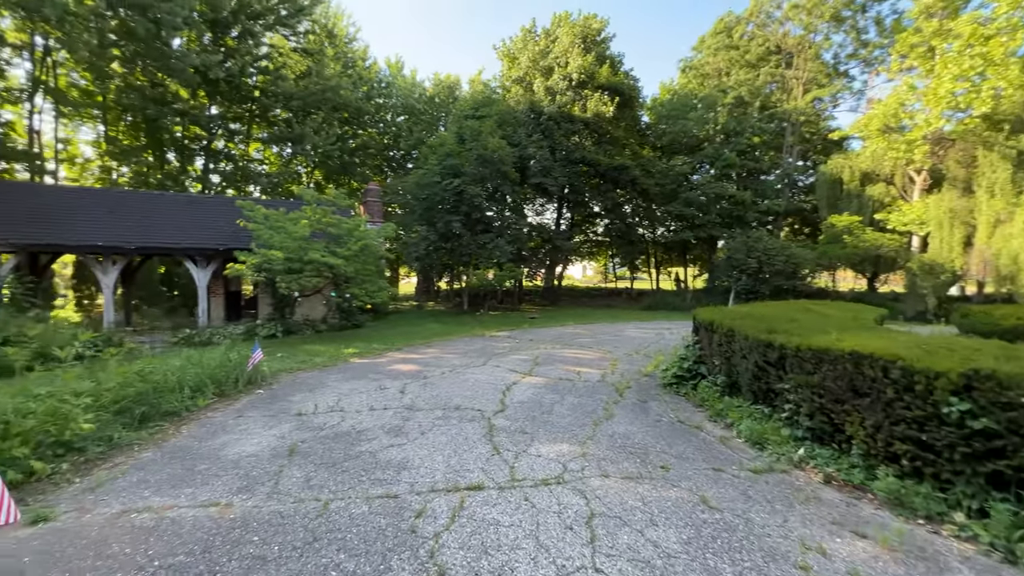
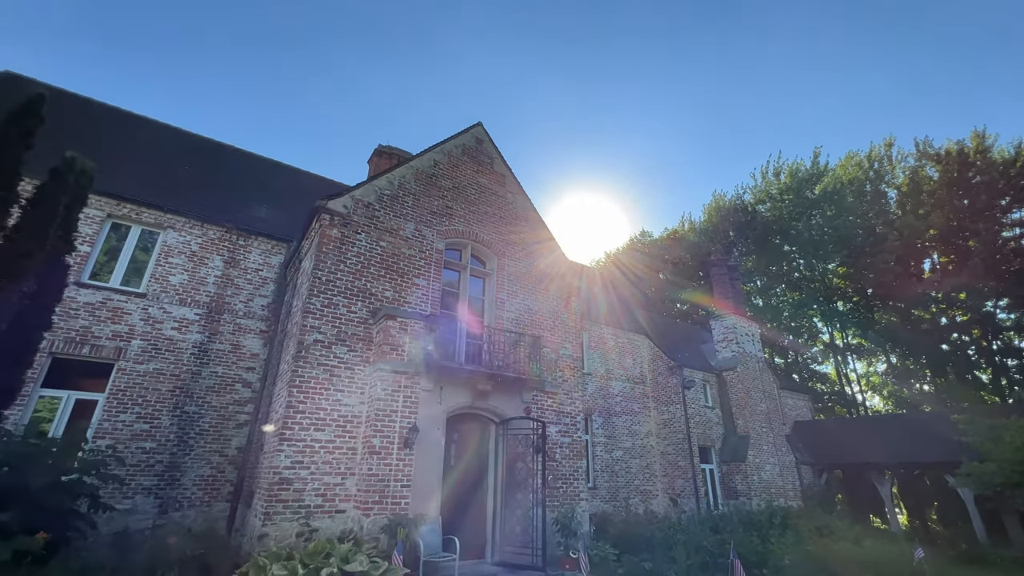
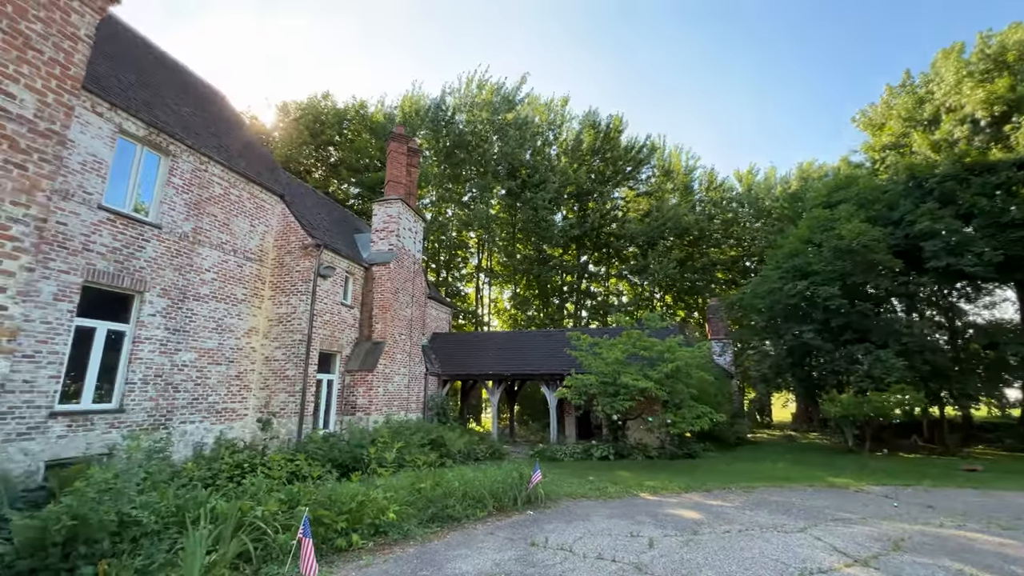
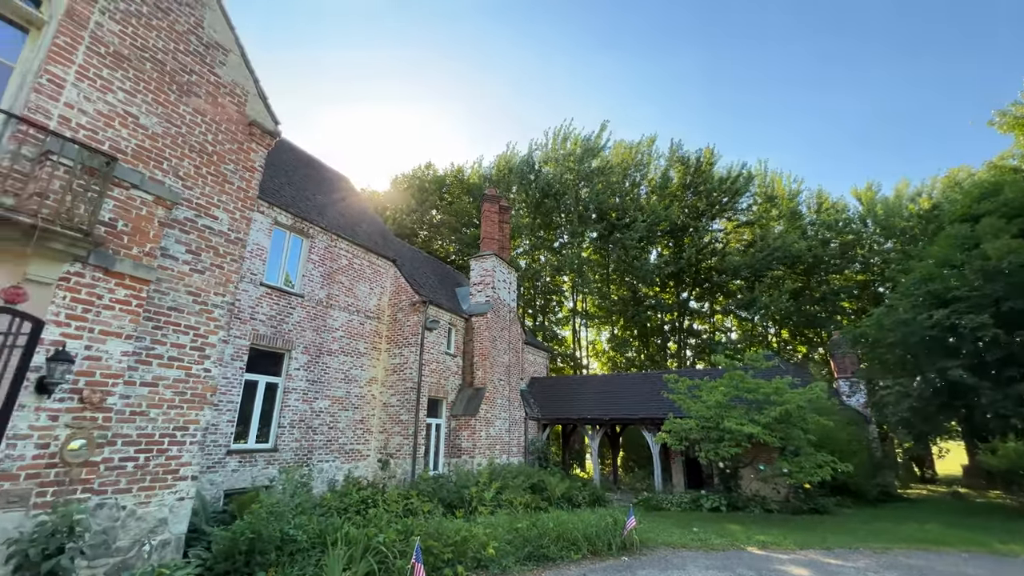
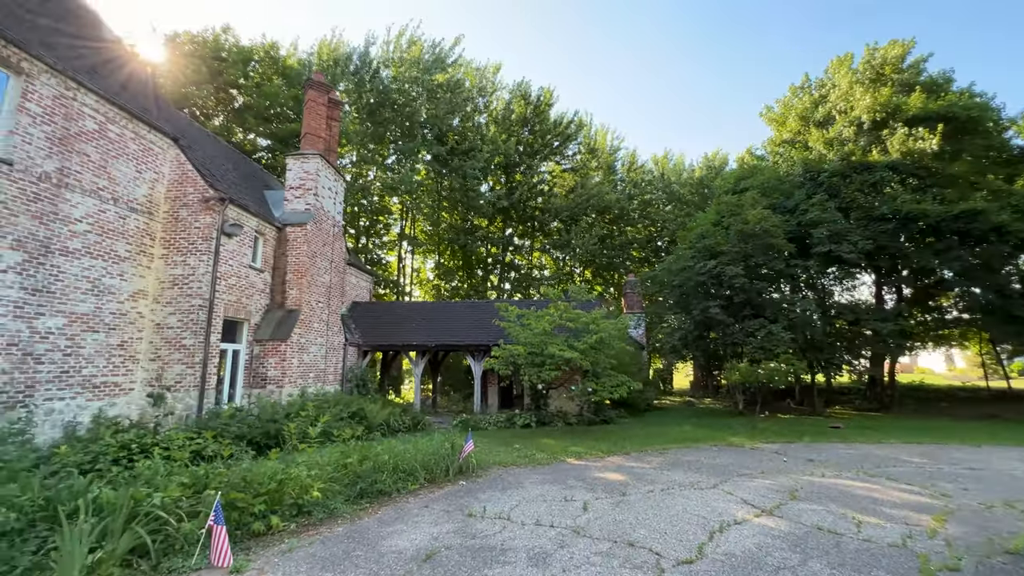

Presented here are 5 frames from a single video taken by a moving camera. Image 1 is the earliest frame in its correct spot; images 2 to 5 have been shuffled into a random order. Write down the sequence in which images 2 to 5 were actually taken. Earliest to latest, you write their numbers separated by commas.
5, 3, 4, 2
